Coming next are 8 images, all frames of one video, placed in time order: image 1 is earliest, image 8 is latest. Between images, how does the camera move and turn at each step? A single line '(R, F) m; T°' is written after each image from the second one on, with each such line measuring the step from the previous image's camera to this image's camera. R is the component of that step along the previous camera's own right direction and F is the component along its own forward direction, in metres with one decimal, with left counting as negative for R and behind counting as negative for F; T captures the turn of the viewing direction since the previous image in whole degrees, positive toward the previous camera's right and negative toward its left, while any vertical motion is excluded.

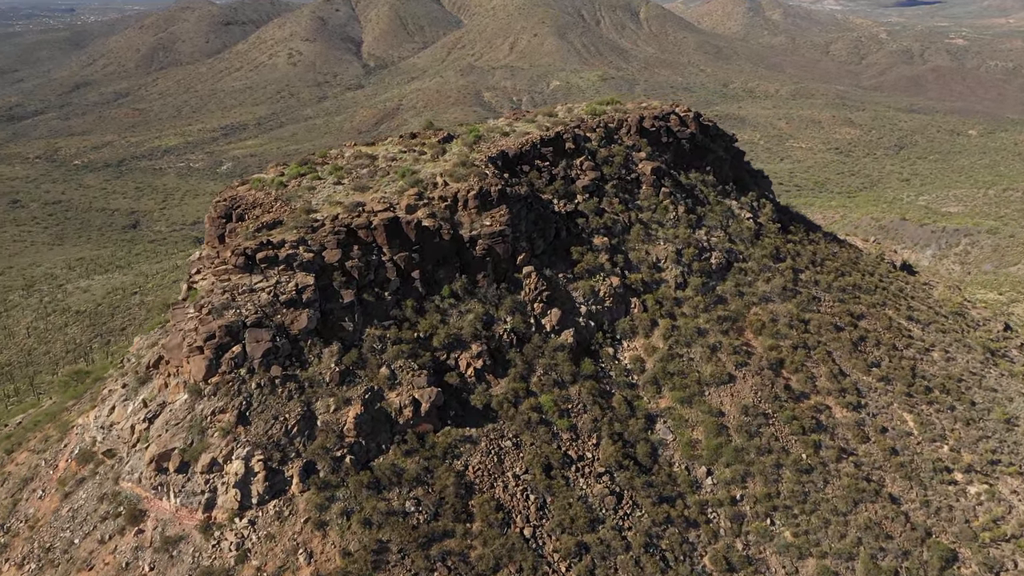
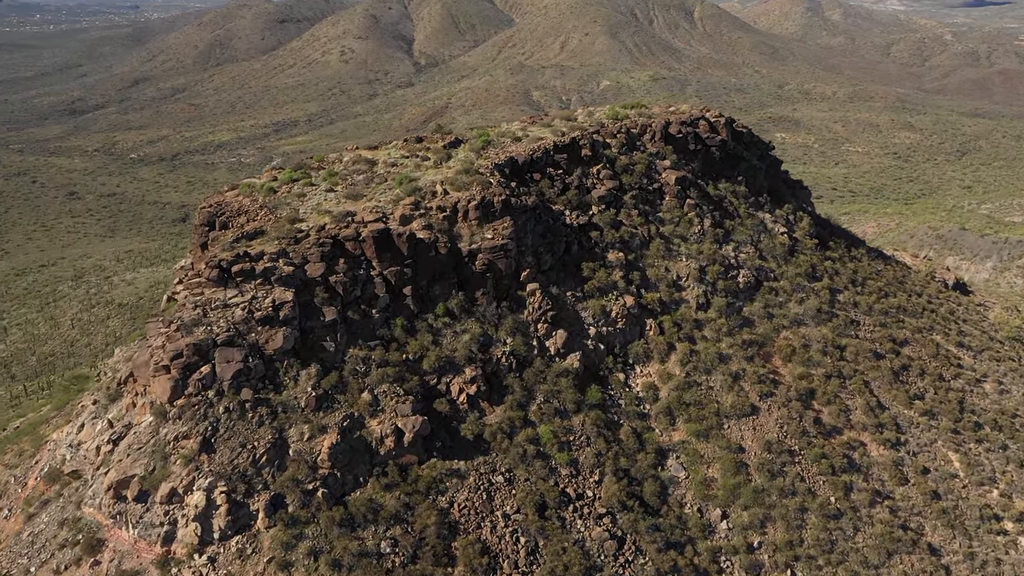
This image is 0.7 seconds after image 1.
(+1.2, +1.8) m; -3°
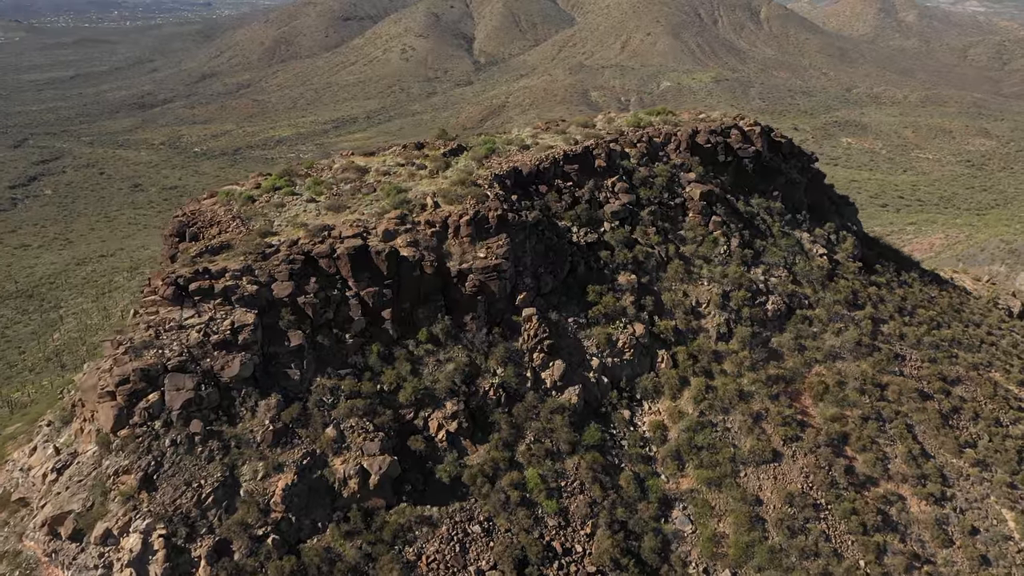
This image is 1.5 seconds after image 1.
(+1.5, +2.0) m; -4°
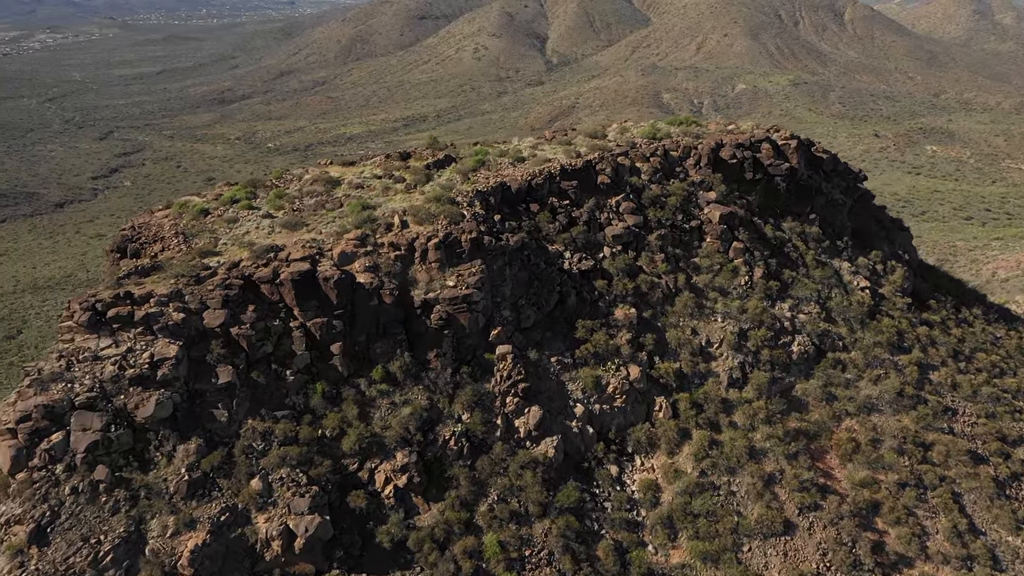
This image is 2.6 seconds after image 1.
(+2.0, +2.5) m; -5°
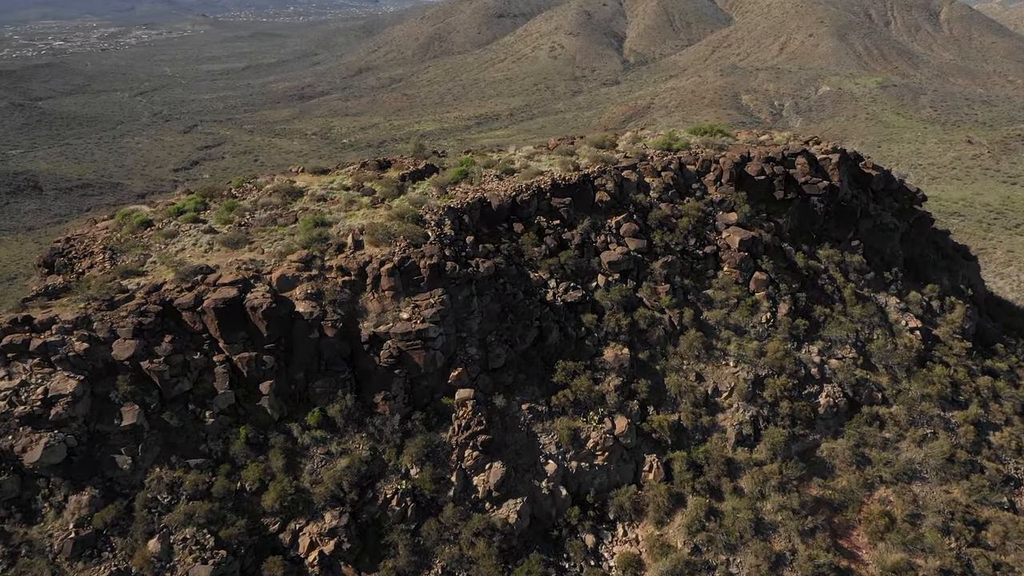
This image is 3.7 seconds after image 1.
(+1.9, +2.5) m; -5°
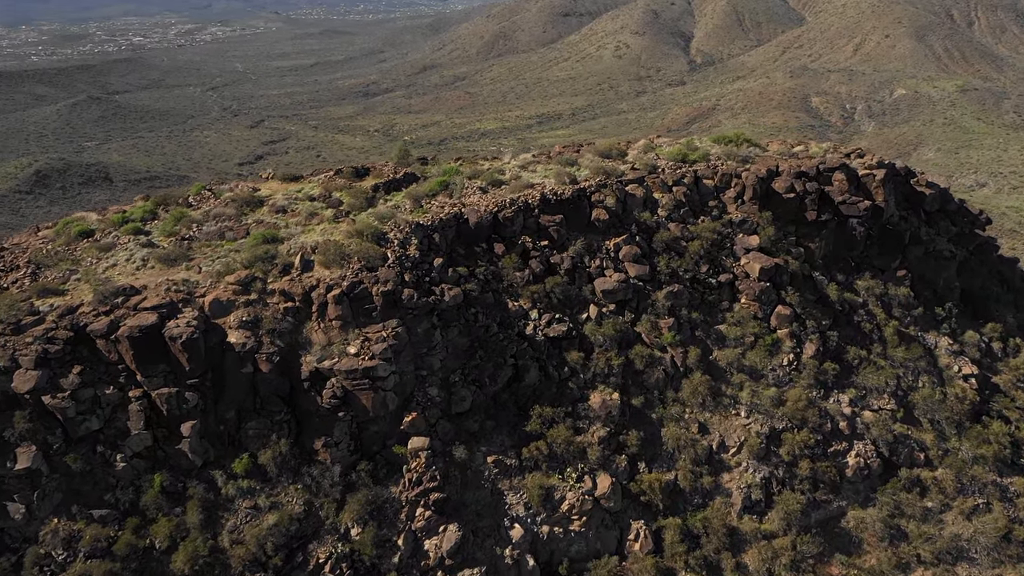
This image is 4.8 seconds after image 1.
(+1.5, +2.2) m; -4°
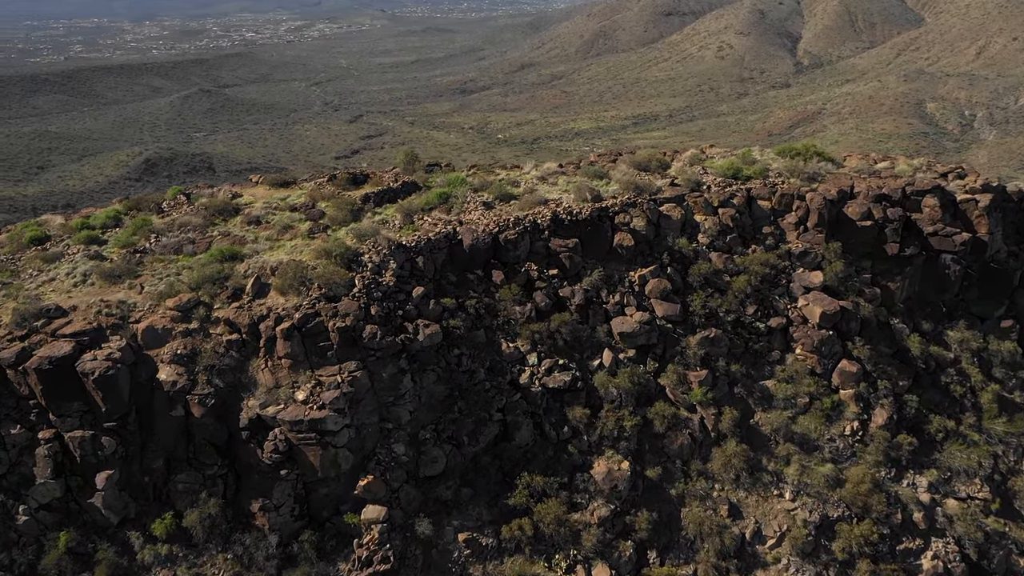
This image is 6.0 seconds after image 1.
(+1.4, +2.5) m; -6°
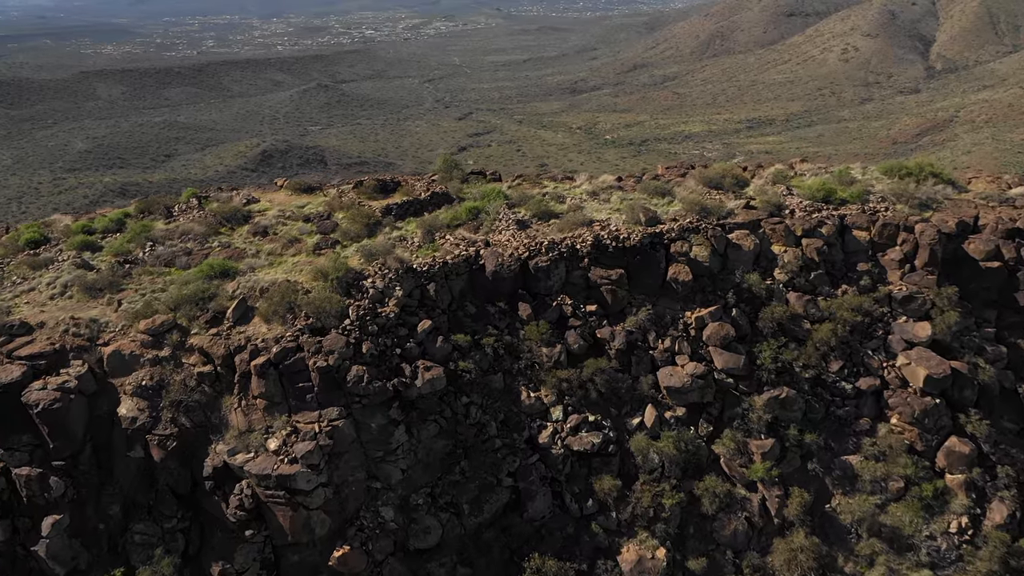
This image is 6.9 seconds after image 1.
(+0.9, +2.0) m; -7°
